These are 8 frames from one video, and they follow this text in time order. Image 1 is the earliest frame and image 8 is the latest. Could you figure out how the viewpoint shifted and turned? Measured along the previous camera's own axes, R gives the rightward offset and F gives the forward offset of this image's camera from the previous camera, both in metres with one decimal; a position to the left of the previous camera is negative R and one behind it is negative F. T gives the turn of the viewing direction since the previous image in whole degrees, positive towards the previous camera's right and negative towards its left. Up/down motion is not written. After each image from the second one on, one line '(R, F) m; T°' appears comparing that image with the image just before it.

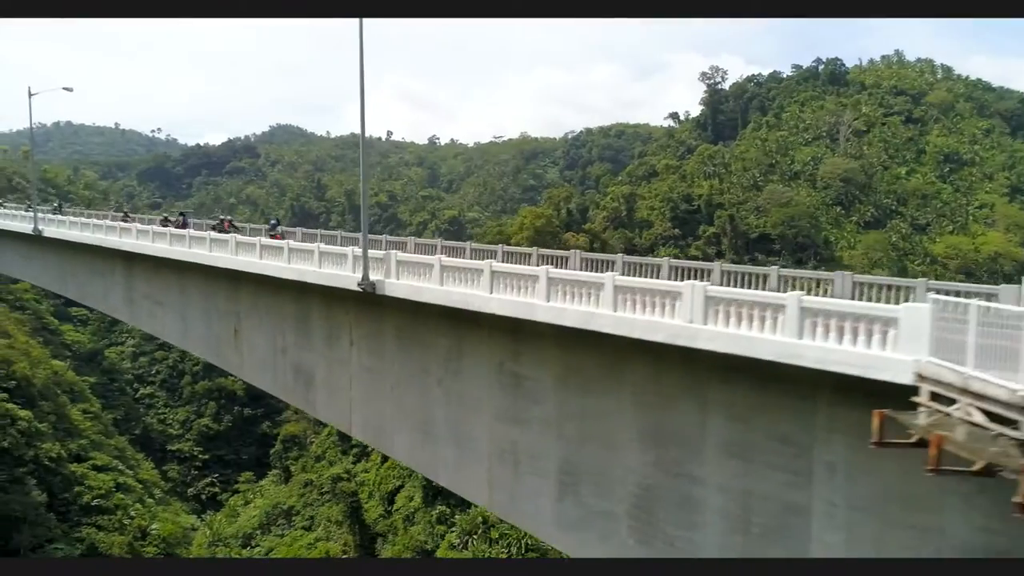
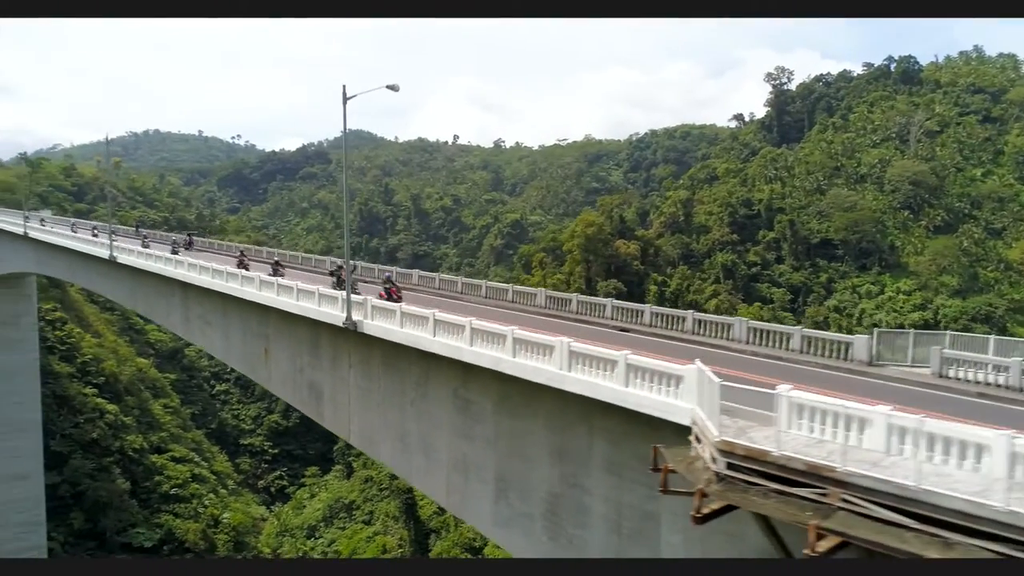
(+0.9, -1.0) m; -5°
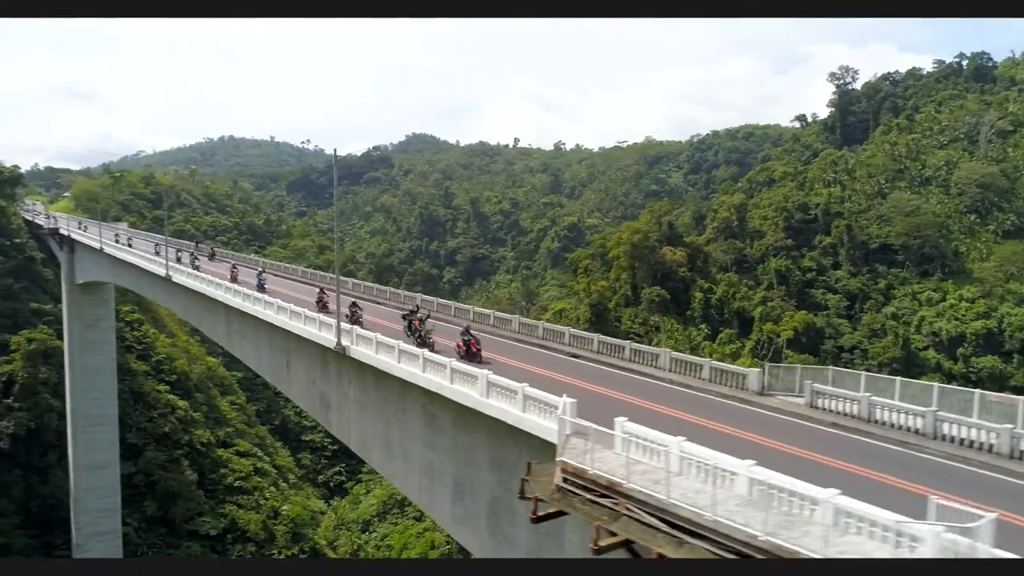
(+0.9, -0.9) m; -5°
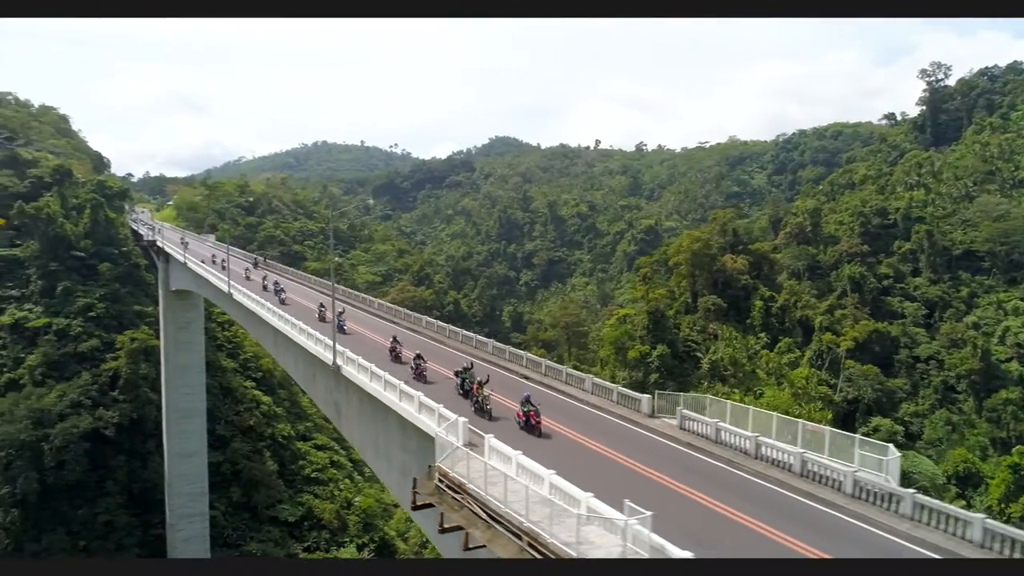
(+1.4, -1.3) m; -7°
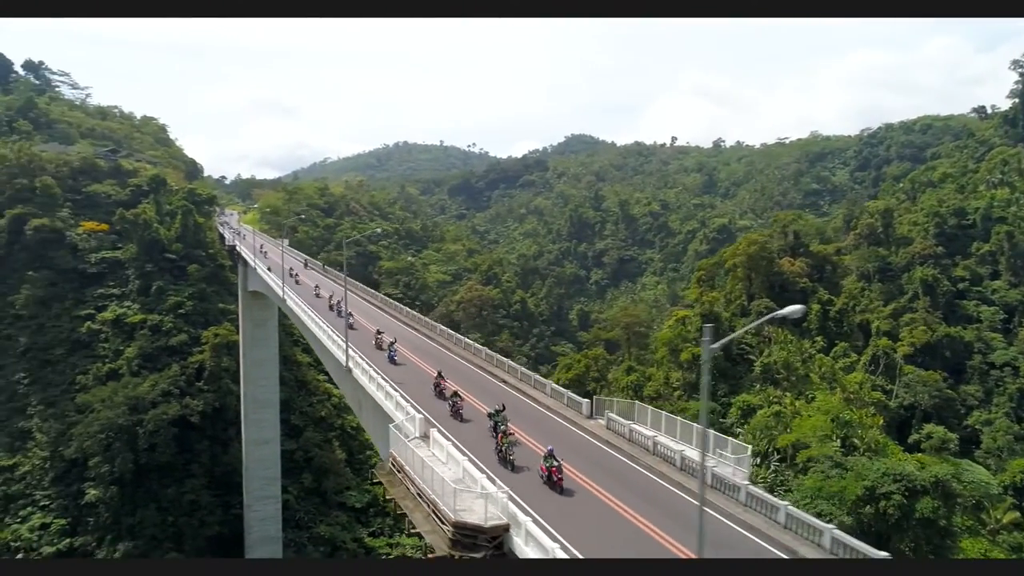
(+1.3, -1.3) m; -6°
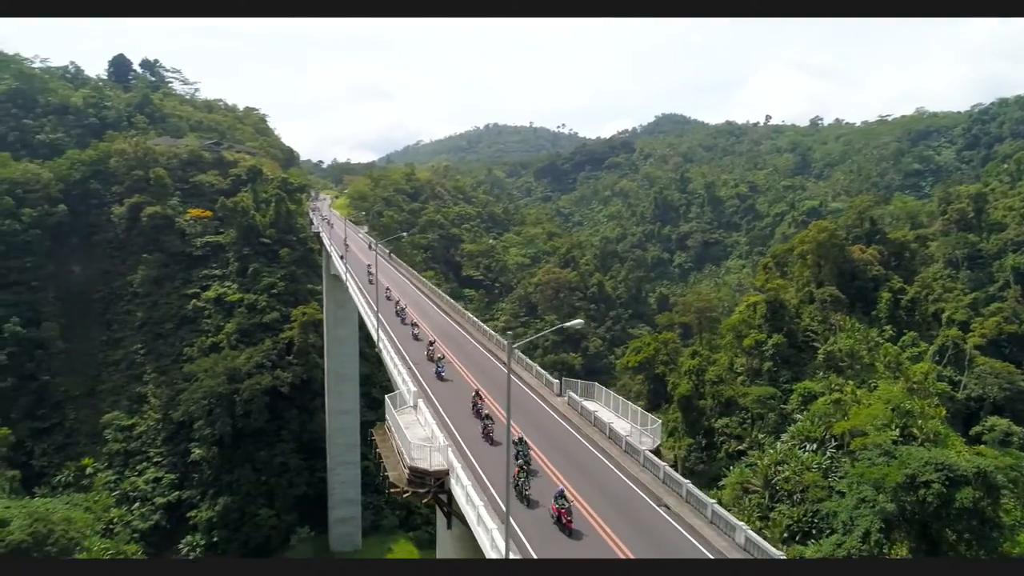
(+1.4, -1.6) m; -7°
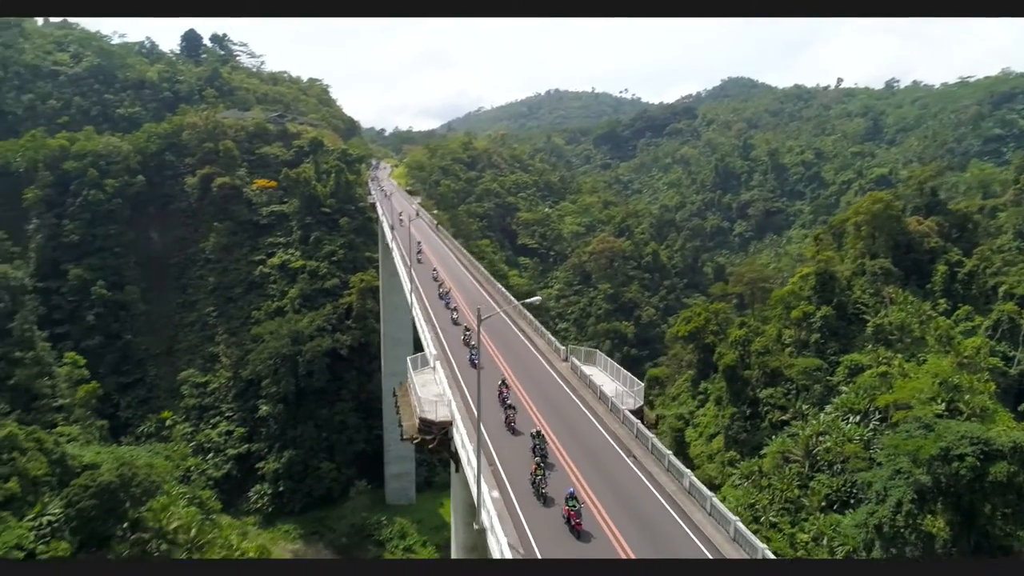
(+0.7, -1.0) m; -5°
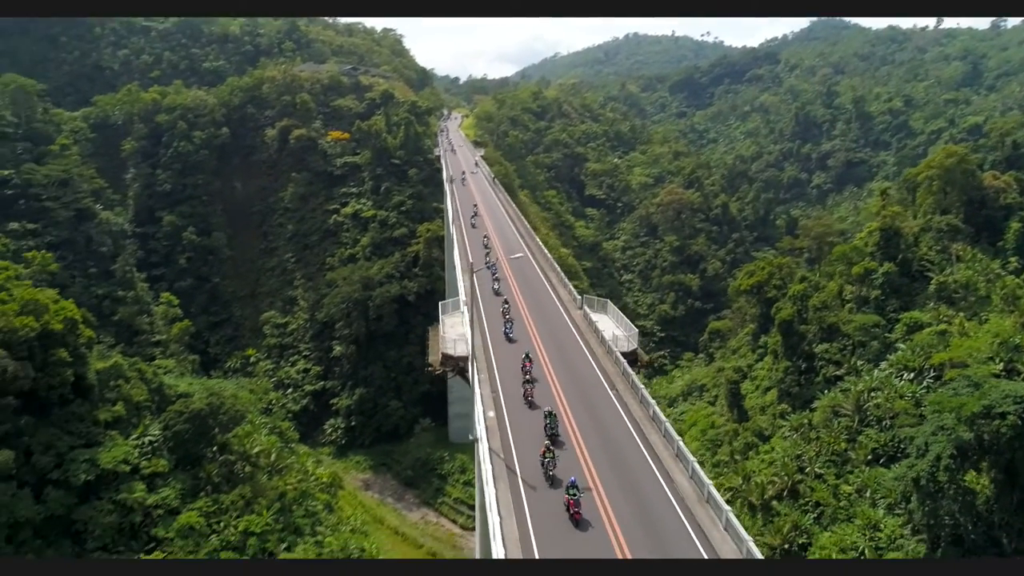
(+0.9, -1.3) m; -6°
